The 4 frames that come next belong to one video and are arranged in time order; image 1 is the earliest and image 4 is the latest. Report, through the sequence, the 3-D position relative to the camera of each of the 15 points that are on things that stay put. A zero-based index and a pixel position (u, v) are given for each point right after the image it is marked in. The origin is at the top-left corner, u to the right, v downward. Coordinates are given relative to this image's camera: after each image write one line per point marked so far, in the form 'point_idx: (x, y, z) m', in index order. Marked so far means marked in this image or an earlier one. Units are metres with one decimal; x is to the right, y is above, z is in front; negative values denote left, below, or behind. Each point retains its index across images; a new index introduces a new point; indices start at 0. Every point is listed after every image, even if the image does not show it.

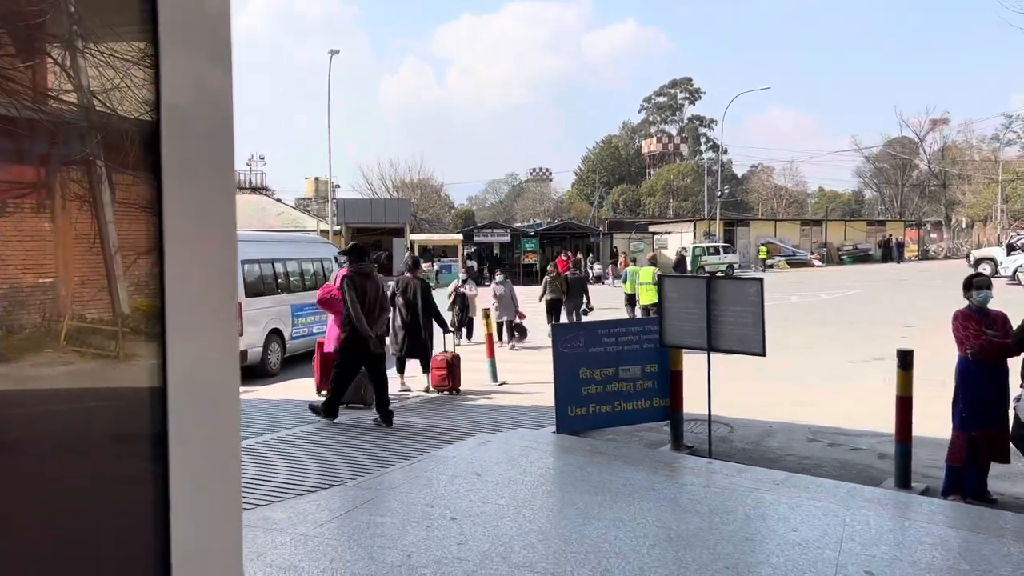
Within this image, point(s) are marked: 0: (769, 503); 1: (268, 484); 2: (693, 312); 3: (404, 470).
0: (+1.5, -1.3, +4.7) m
1: (-1.6, -1.3, +5.3) m
2: (+1.5, -0.2, +6.7) m
3: (-0.7, -1.2, +5.4) m
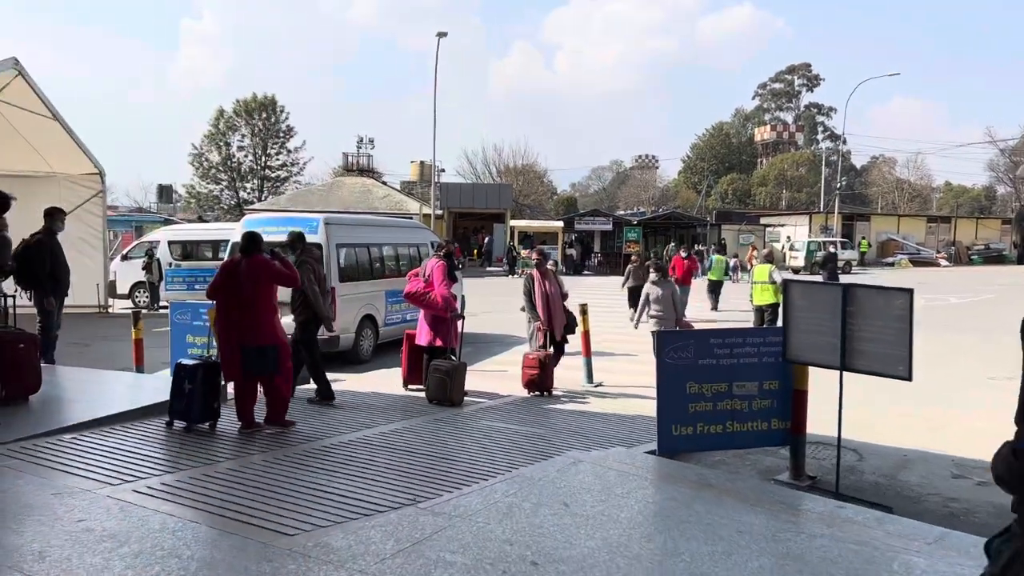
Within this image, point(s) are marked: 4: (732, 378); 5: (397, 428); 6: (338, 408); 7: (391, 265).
0: (+2.0, -1.4, +3.8) m
1: (-1.1, -1.3, +4.8) m
2: (+2.3, -0.3, +5.8) m
3: (-0.2, -1.2, +4.8) m
4: (+1.7, -0.7, +6.2) m
5: (-1.0, -1.3, +7.1) m
6: (-1.8, -1.2, +8.0) m
7: (-2.1, +0.4, +13.4) m
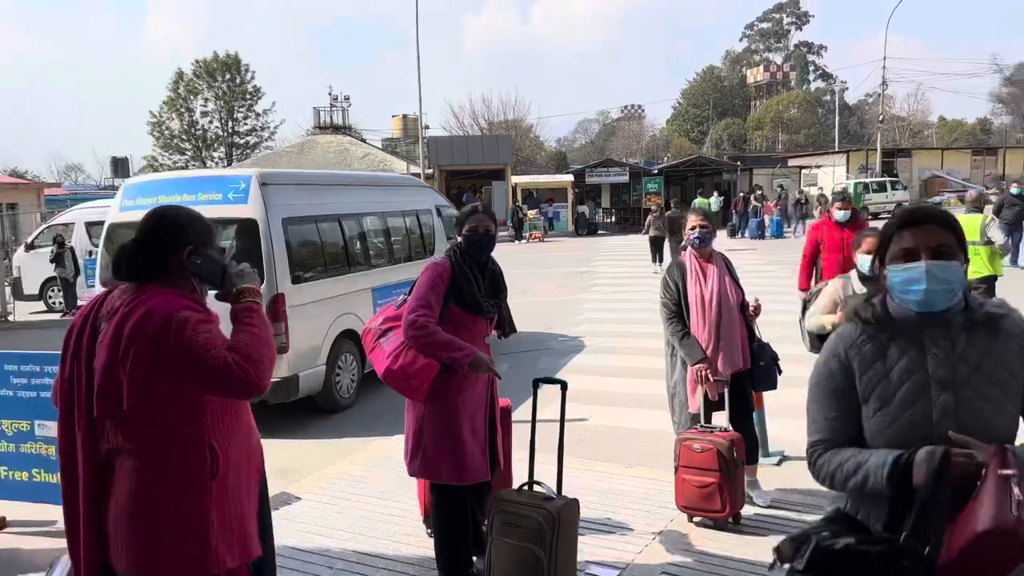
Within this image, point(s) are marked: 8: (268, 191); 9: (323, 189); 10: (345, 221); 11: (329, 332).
0: (+2.9, -1.6, -0.9) m
1: (-0.2, -1.6, 0.0) m
2: (+3.1, -0.4, +1.0) m
3: (+0.7, -1.5, 0.0) m
4: (+2.5, -0.8, +1.4) m
5: (-0.2, -1.5, +2.3) m
6: (-1.0, -1.4, +3.2) m
7: (-1.5, +0.4, +8.5) m
8: (-2.1, +0.9, +7.0) m
9: (-1.9, +1.0, +7.8) m
10: (-1.7, +0.7, +8.0) m
11: (-1.7, -0.4, +7.4) m
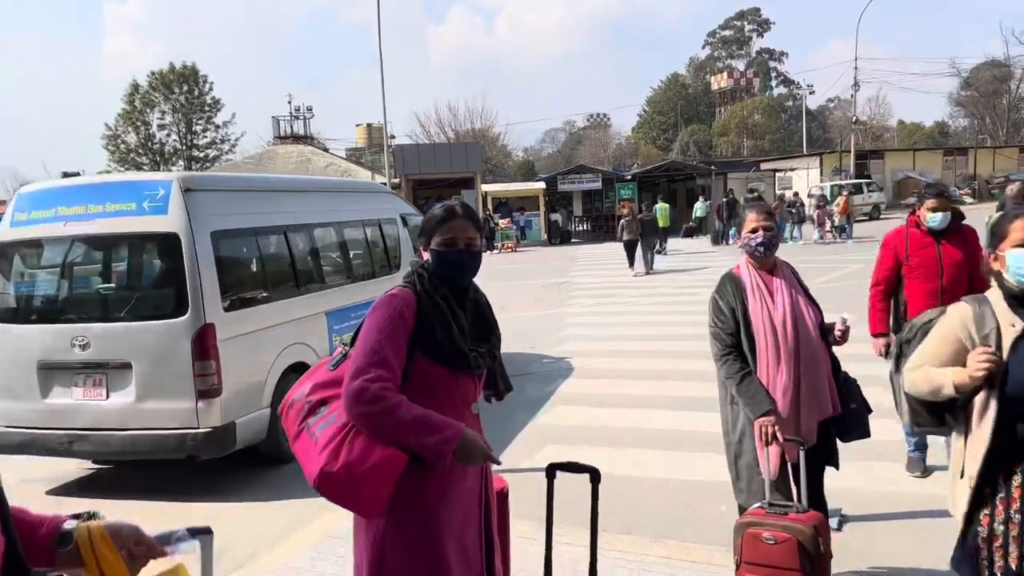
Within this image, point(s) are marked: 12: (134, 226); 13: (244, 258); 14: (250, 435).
0: (+3.1, -1.6, -2.0) m
1: (-0.1, -1.7, -1.2) m
2: (+3.2, -0.4, -0.1) m
3: (+0.8, -1.6, -1.2) m
4: (+2.6, -0.8, +0.3) m
5: (-0.2, -1.6, +1.1) m
6: (-0.9, -1.5, +2.0) m
7: (-1.7, +0.2, +7.3) m
8: (-2.3, +0.6, +5.7) m
9: (-2.0, +0.8, +6.5) m
10: (-1.9, +0.5, +6.8) m
11: (-1.9, -0.6, +6.2) m
12: (-2.7, +0.4, +5.6) m
13: (-2.1, +0.2, +6.1) m
14: (-2.0, -1.1, +5.8) m
